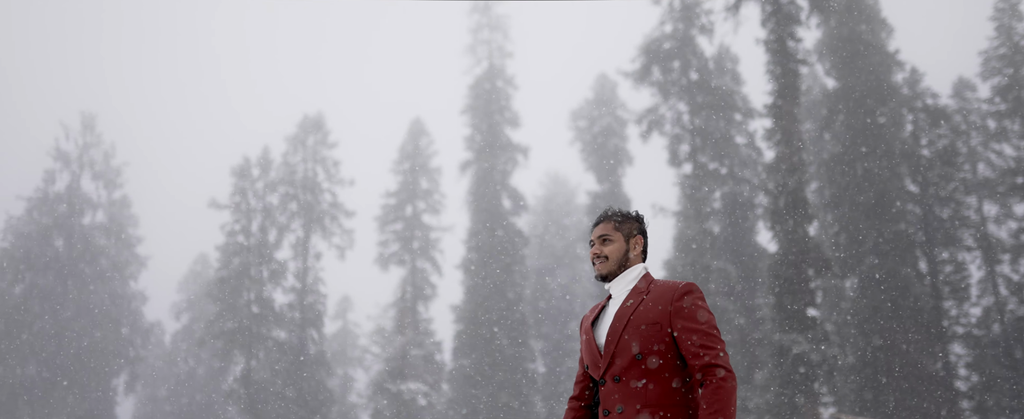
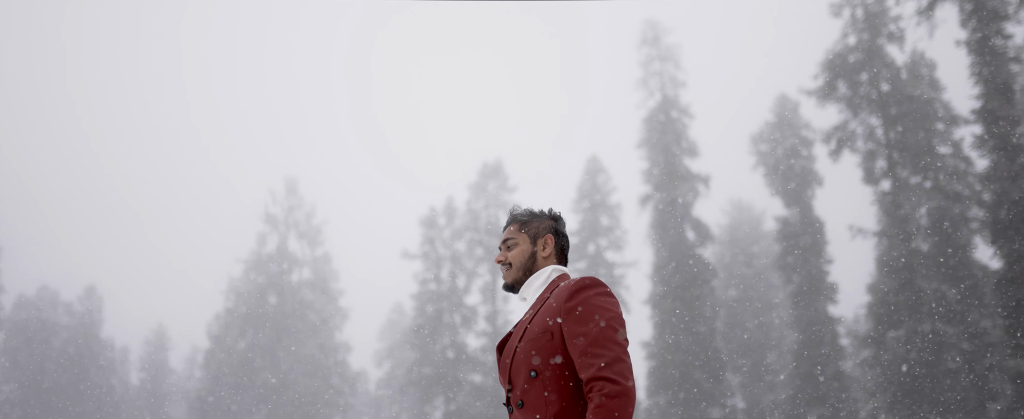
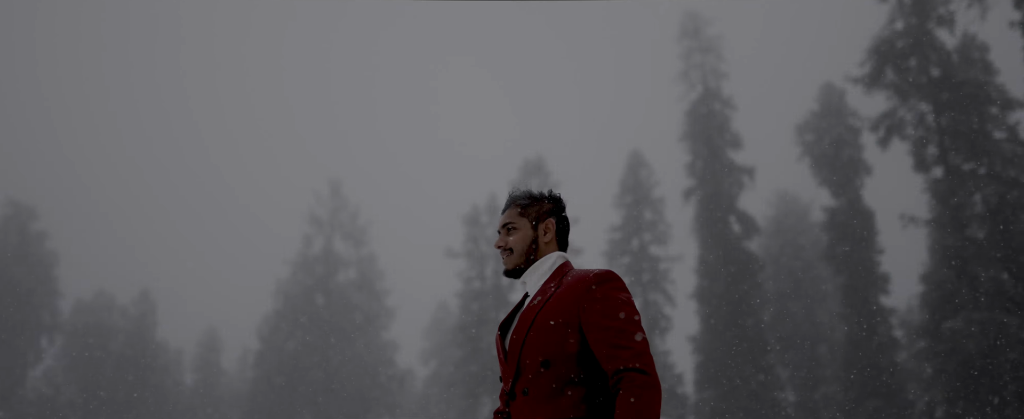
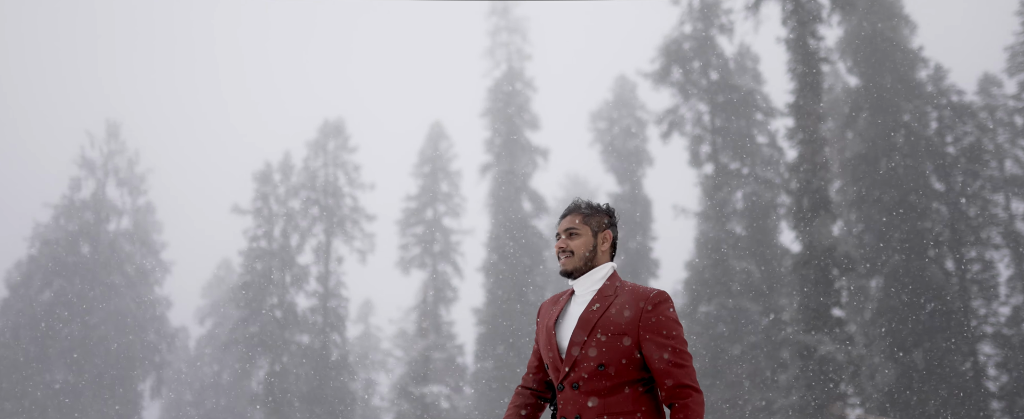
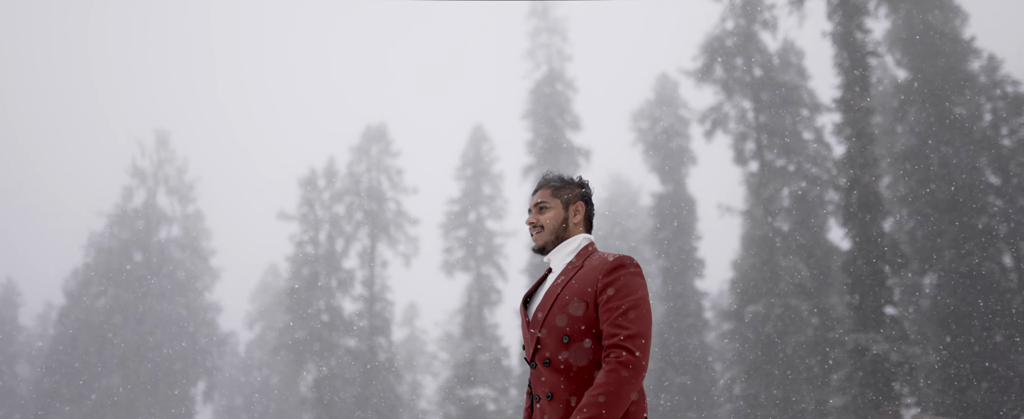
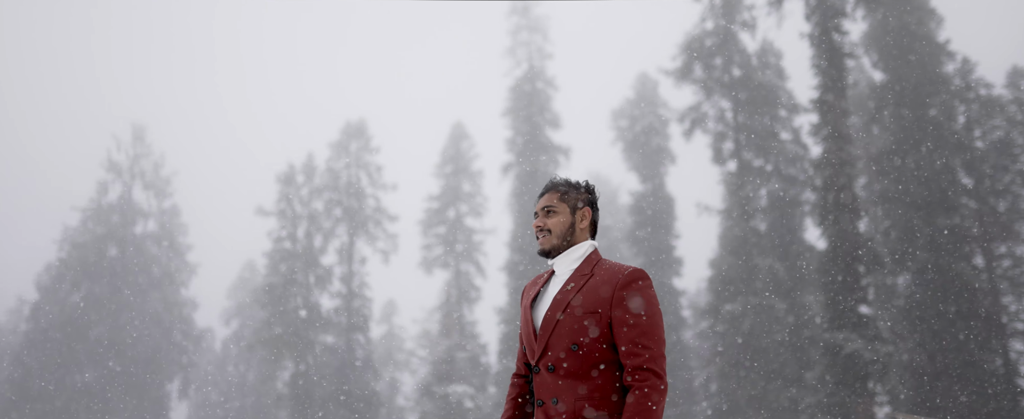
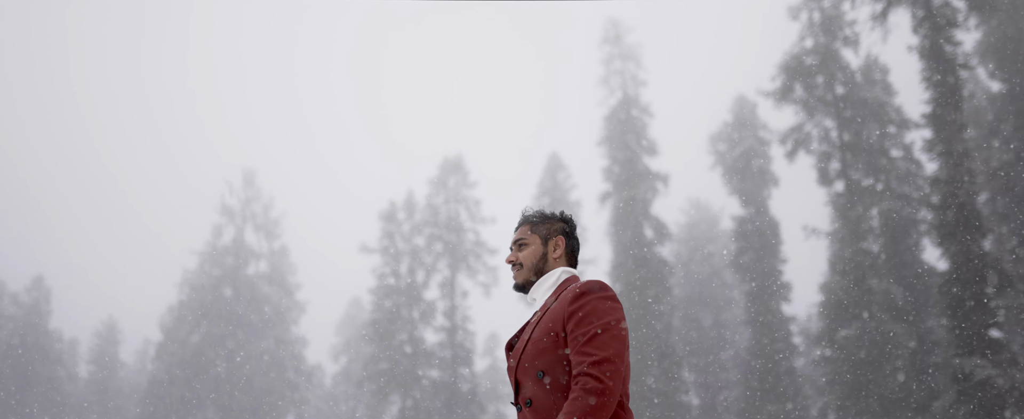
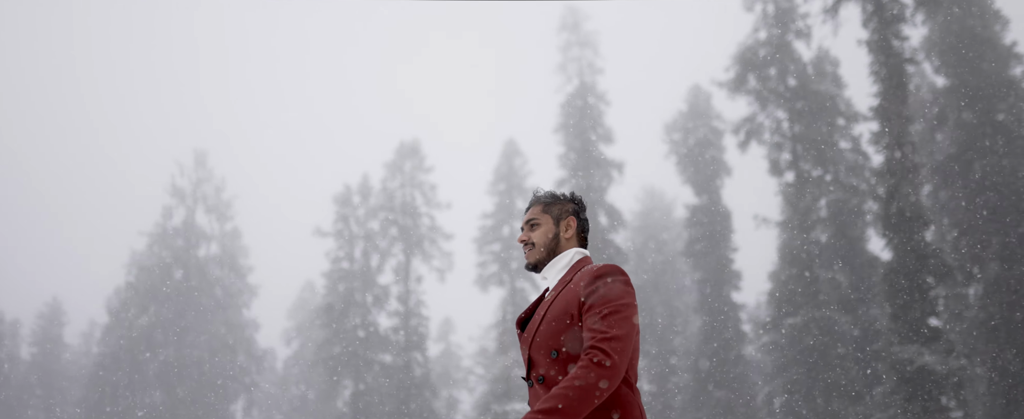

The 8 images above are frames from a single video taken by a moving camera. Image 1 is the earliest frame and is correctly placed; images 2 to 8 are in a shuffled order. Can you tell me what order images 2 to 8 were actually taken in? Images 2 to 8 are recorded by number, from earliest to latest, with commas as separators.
4, 6, 5, 8, 7, 2, 3
